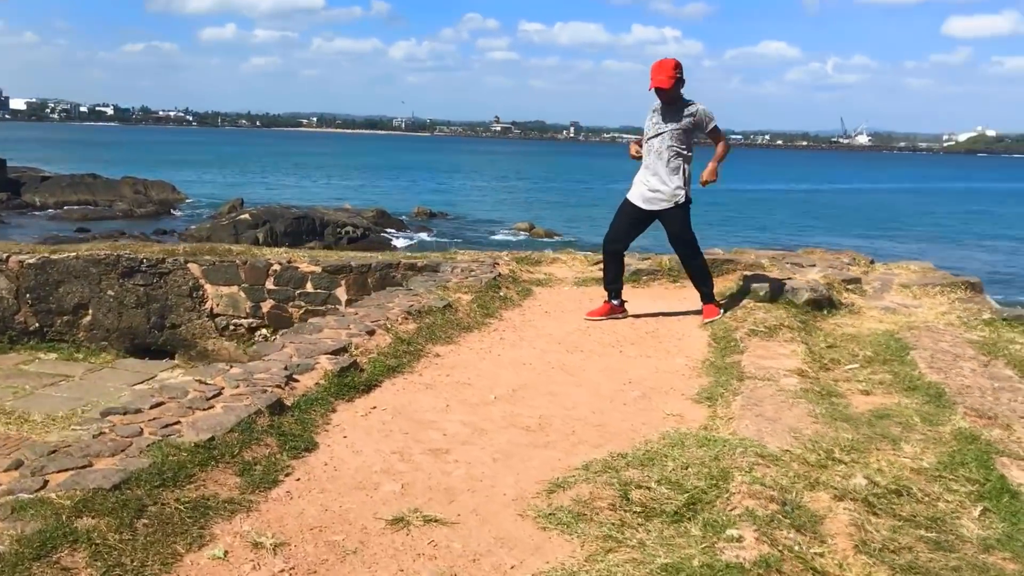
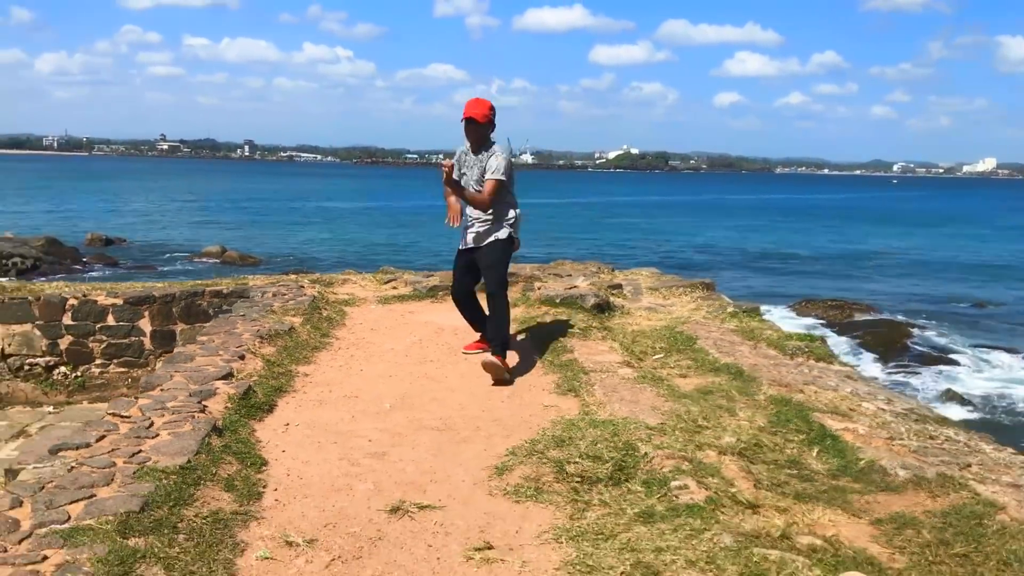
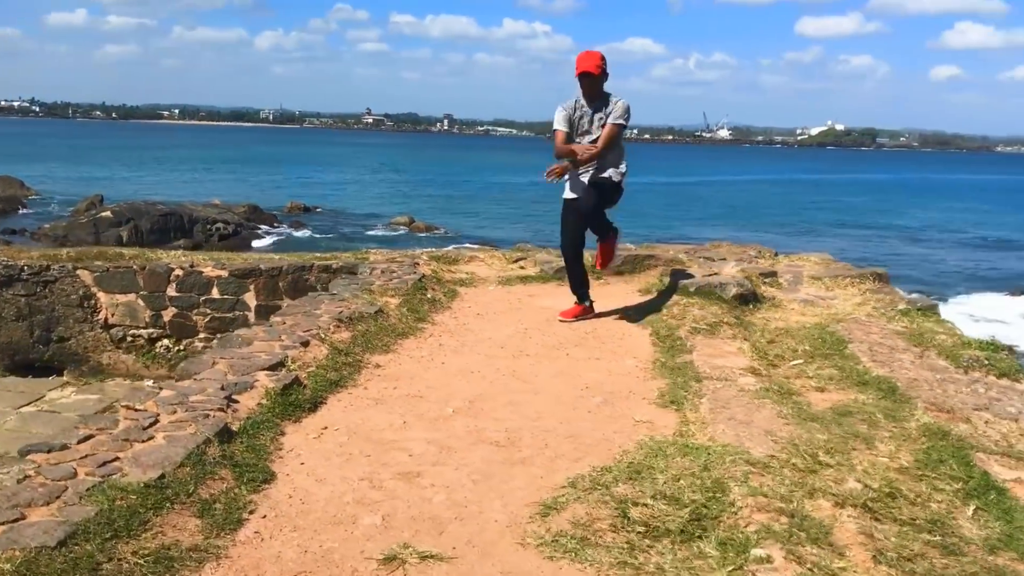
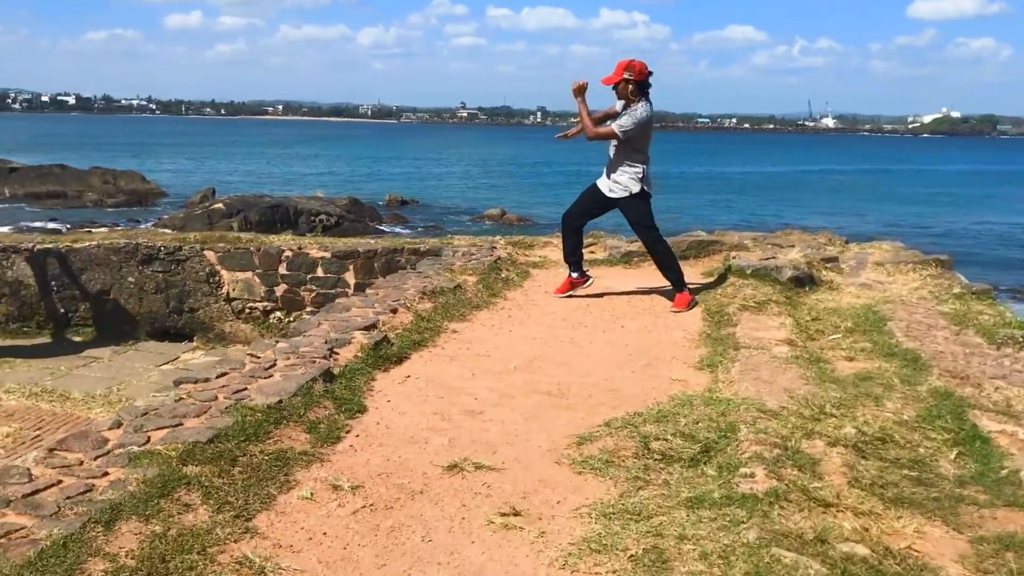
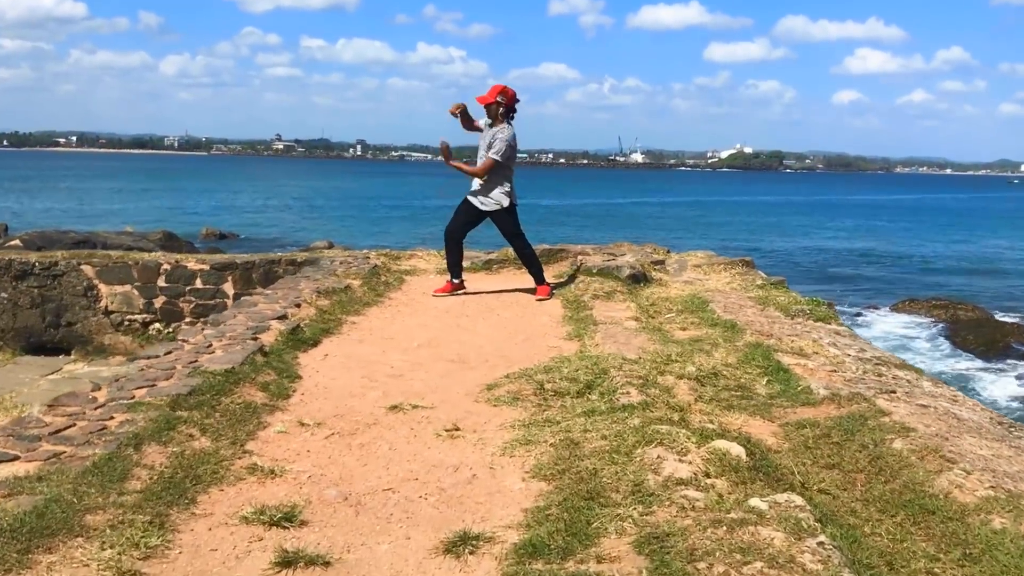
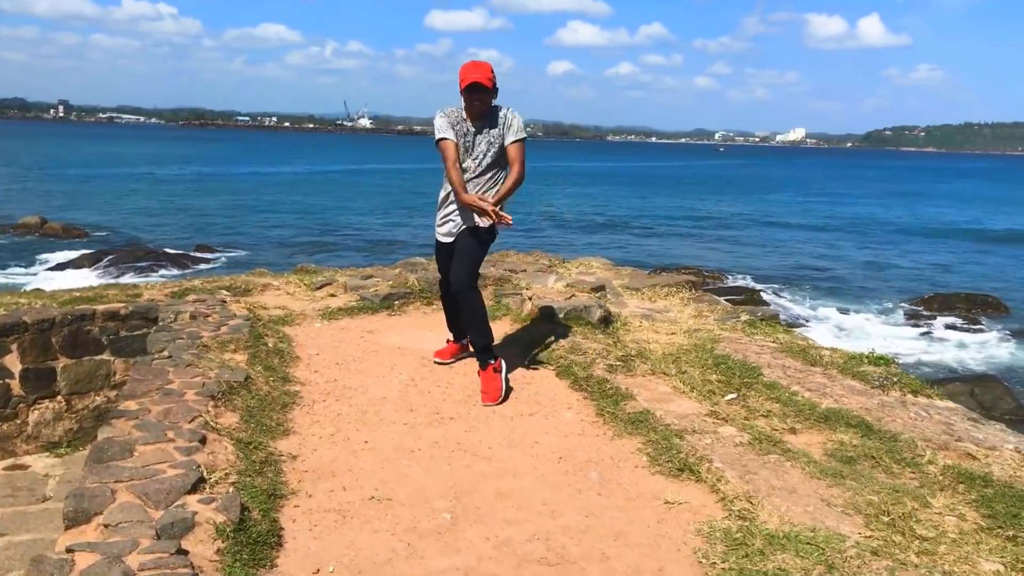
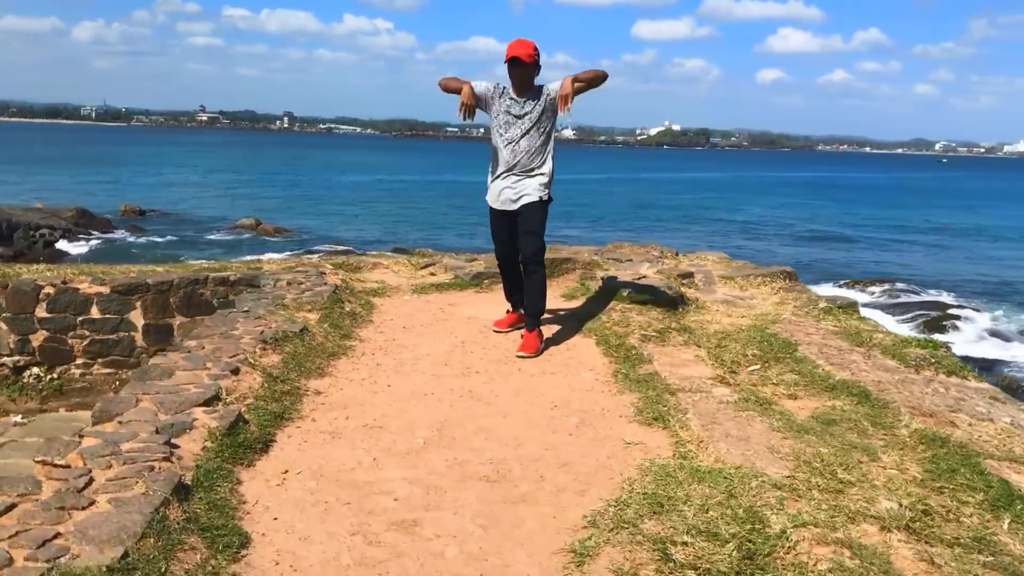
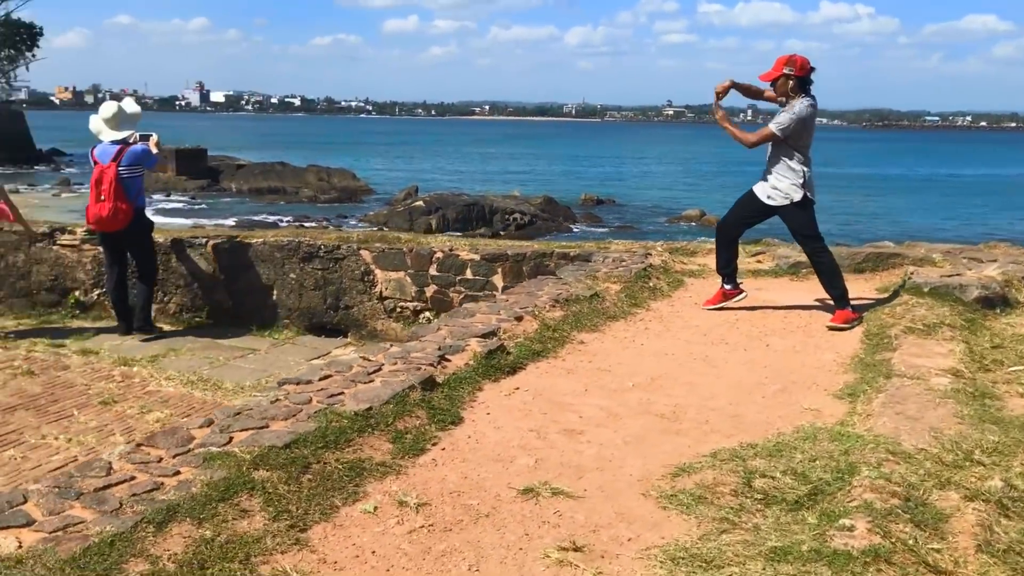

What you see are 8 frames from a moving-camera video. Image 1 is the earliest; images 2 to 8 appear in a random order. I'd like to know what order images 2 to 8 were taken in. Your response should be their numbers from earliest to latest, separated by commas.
3, 7, 6, 2, 5, 4, 8
